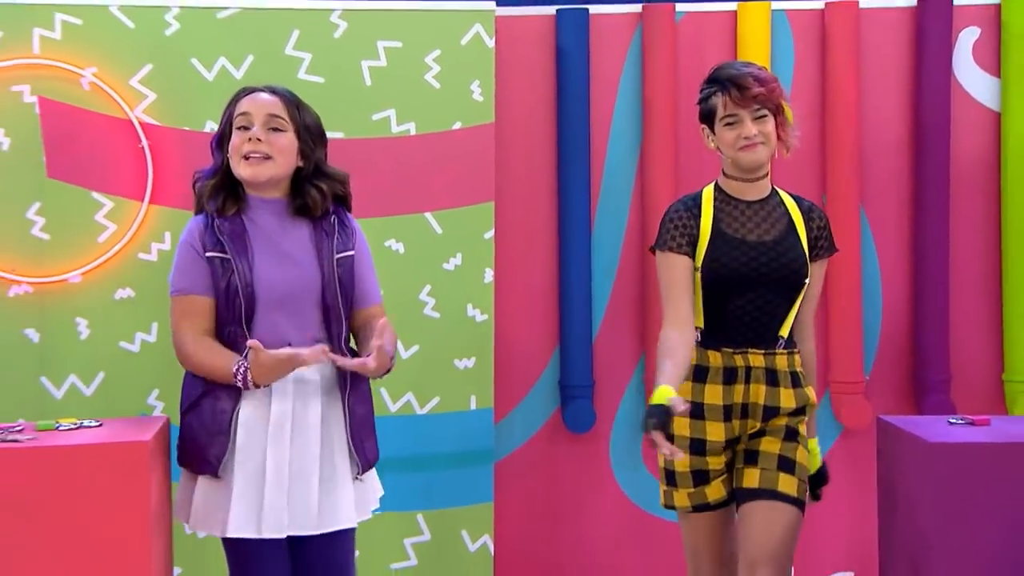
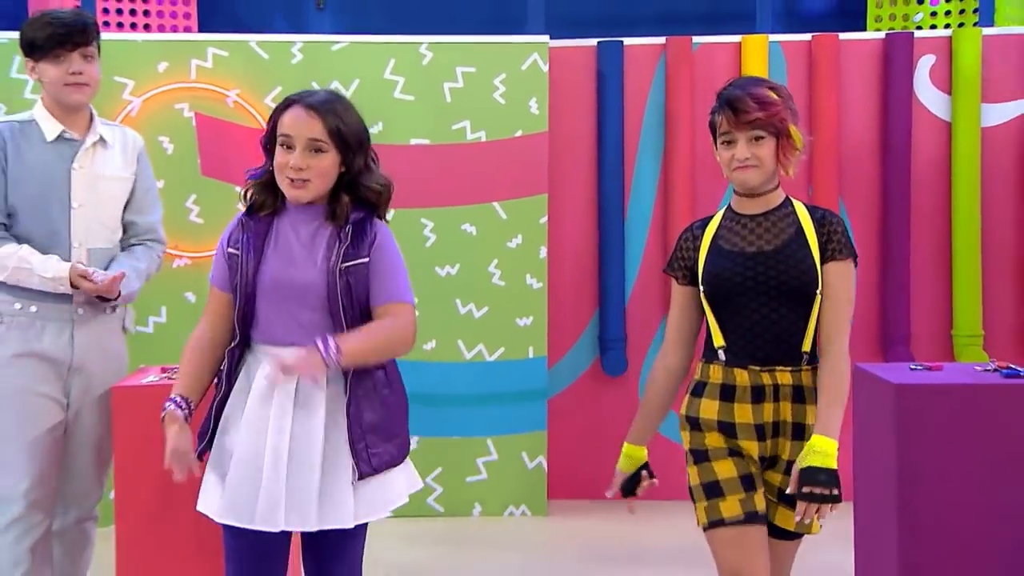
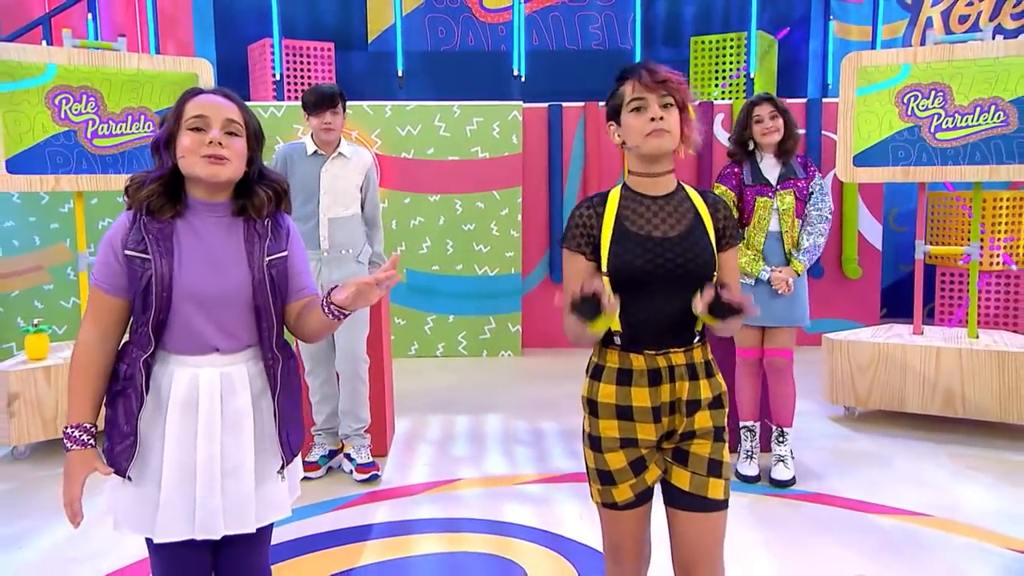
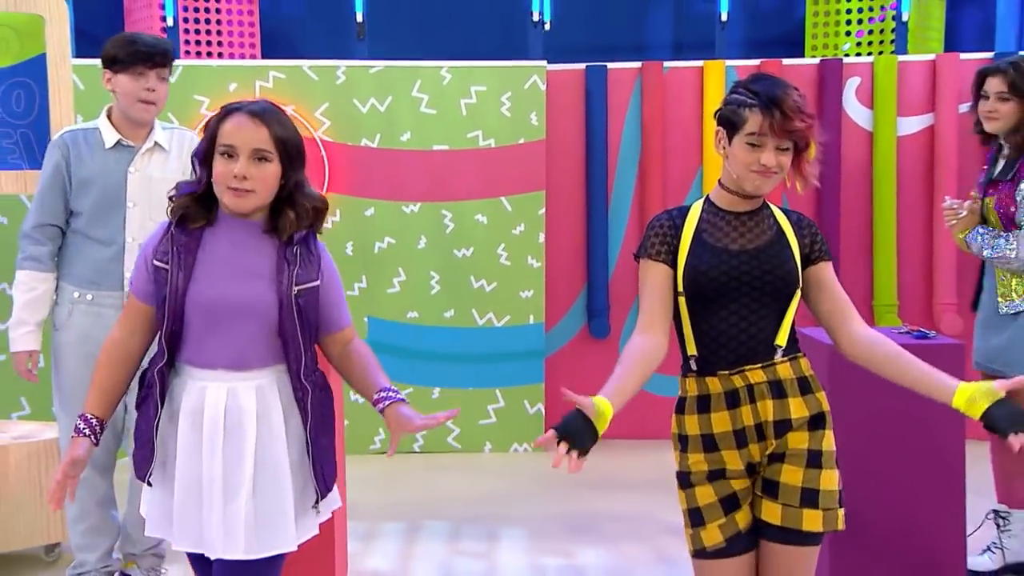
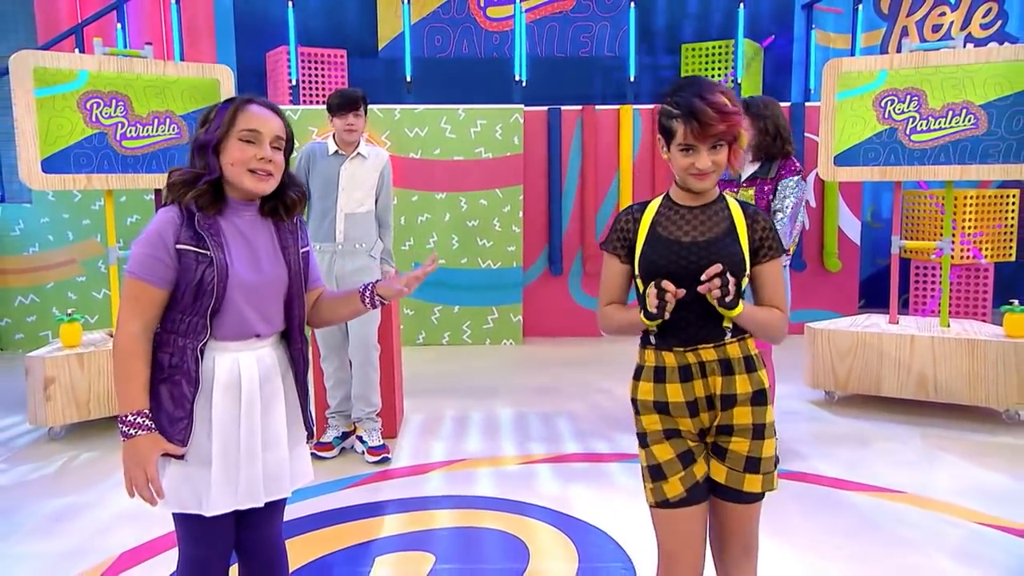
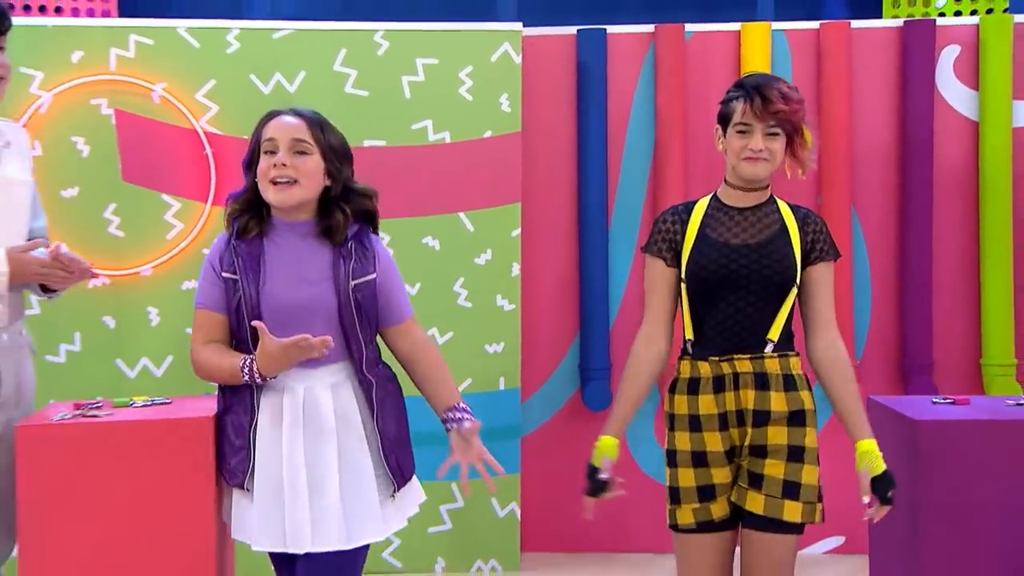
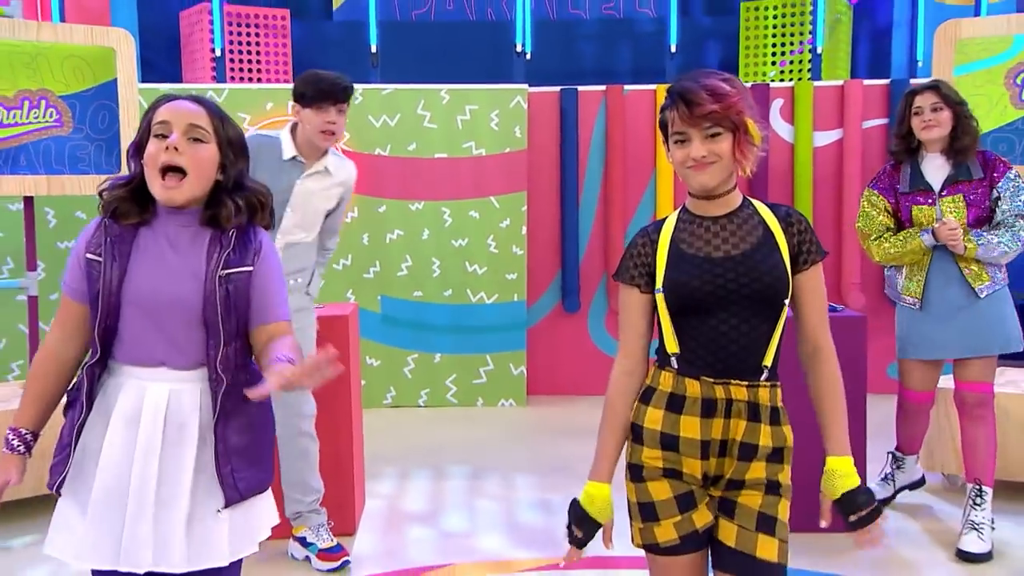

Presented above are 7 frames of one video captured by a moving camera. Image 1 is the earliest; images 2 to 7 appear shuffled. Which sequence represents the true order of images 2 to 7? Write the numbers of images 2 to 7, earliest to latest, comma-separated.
6, 2, 4, 7, 3, 5
